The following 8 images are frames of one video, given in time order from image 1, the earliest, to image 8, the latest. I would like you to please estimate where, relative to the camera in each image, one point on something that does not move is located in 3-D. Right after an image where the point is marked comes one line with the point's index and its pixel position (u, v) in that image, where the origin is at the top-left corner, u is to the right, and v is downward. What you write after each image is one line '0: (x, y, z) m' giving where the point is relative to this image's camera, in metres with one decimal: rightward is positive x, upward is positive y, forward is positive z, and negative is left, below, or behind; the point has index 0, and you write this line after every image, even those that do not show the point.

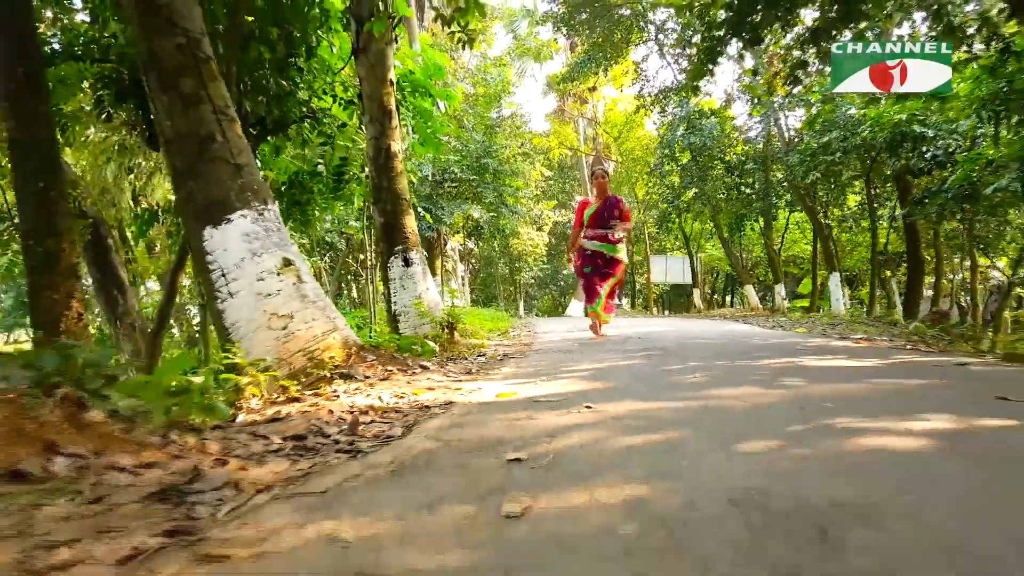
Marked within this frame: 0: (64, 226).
0: (-2.3, +0.3, +4.0) m
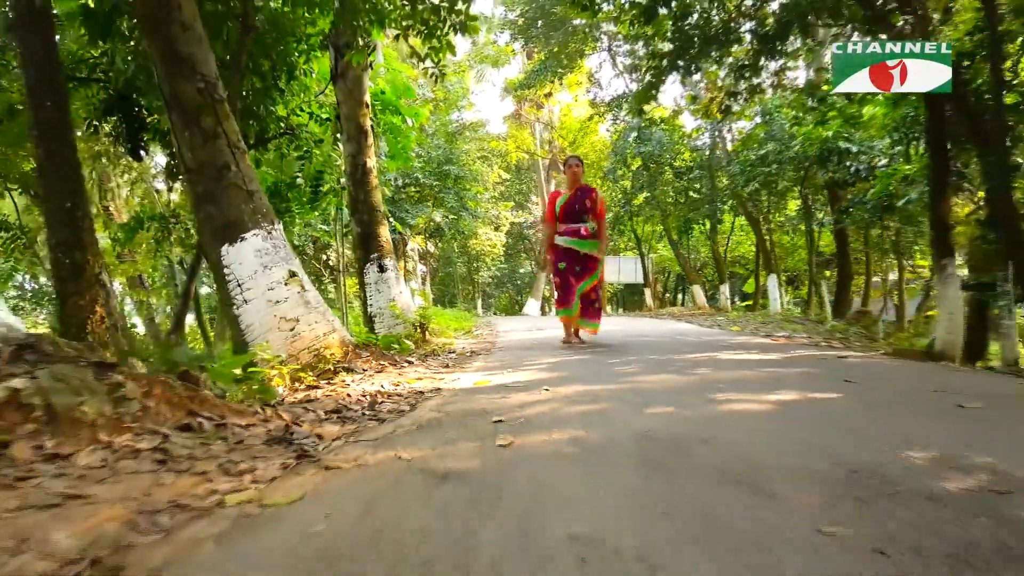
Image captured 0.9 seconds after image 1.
0: (-2.5, +0.3, +4.5) m
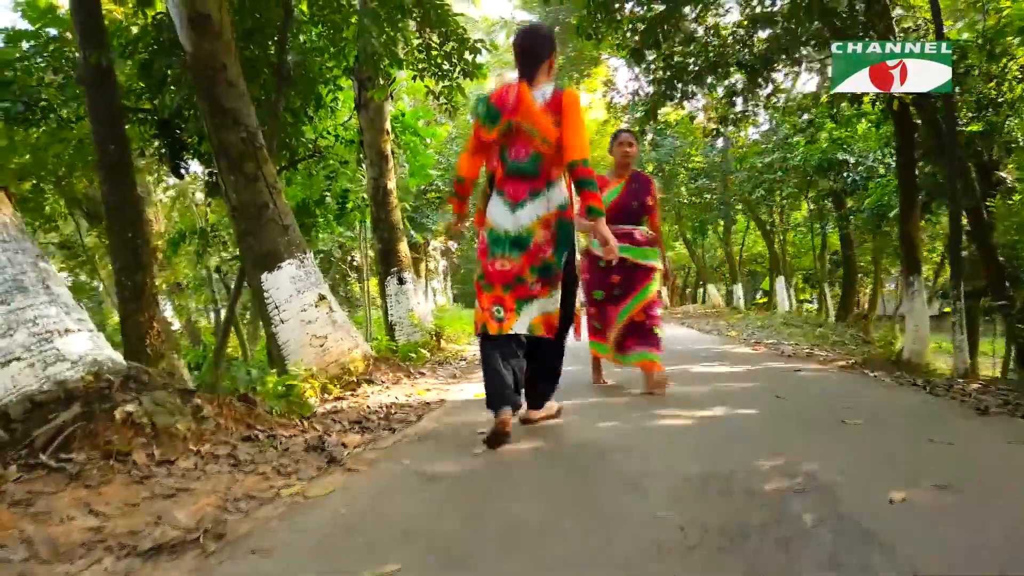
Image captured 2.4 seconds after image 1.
0: (-2.5, +0.2, +5.2) m
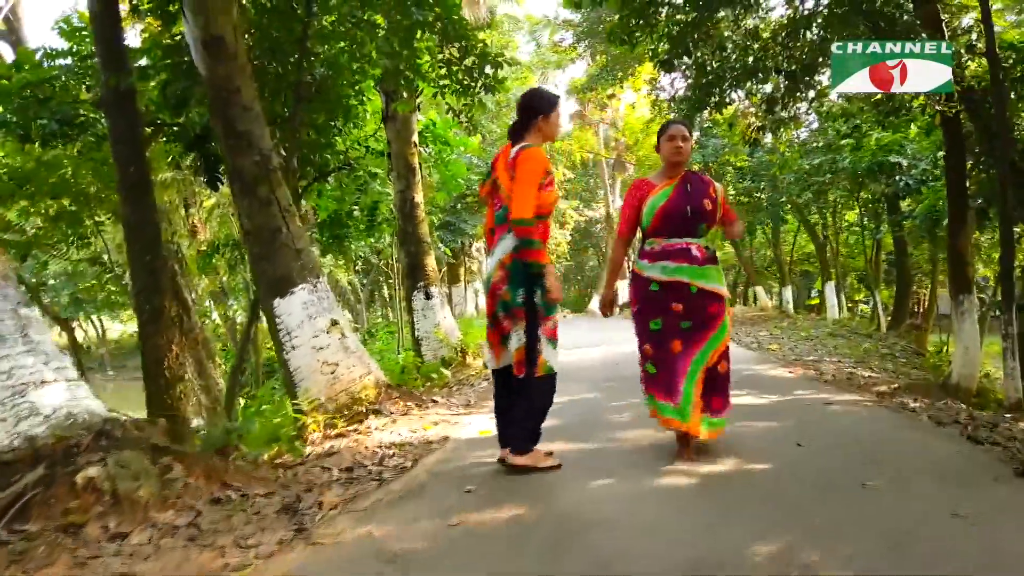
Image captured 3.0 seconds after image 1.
0: (-2.3, 0.0, +5.2) m
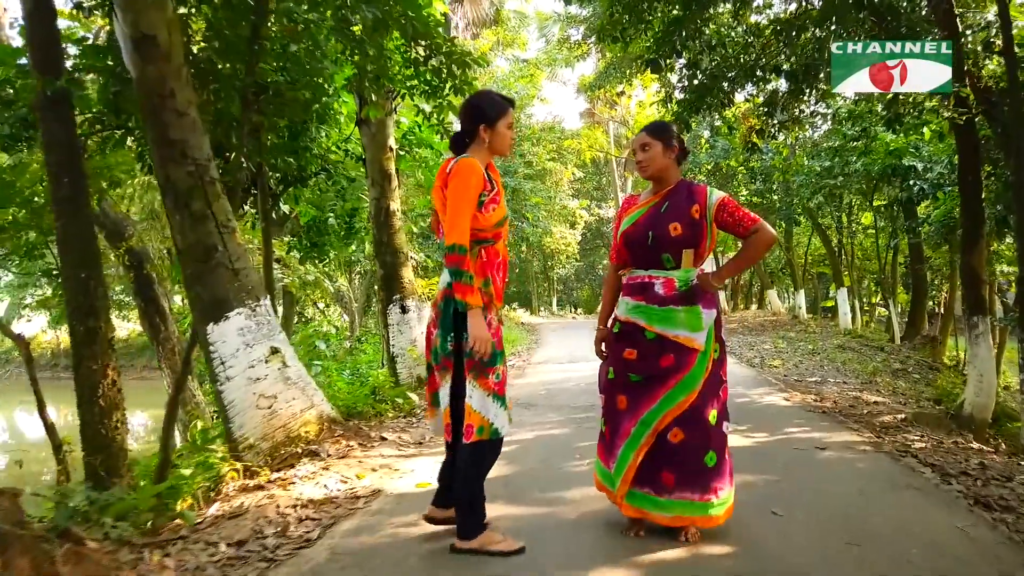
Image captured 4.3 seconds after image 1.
0: (-2.6, -0.1, +4.8) m
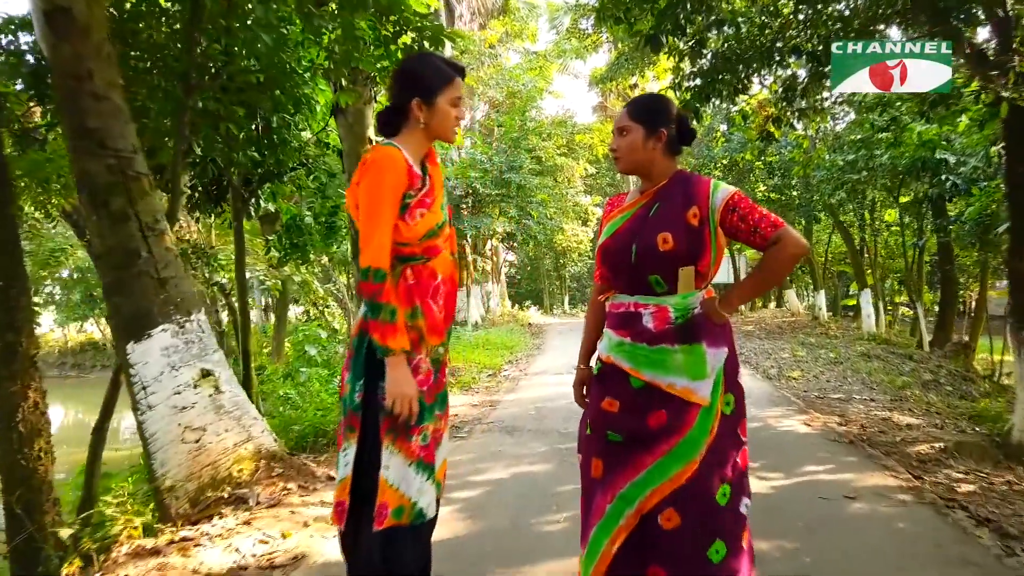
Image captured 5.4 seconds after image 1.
0: (-2.7, -0.2, +4.3) m
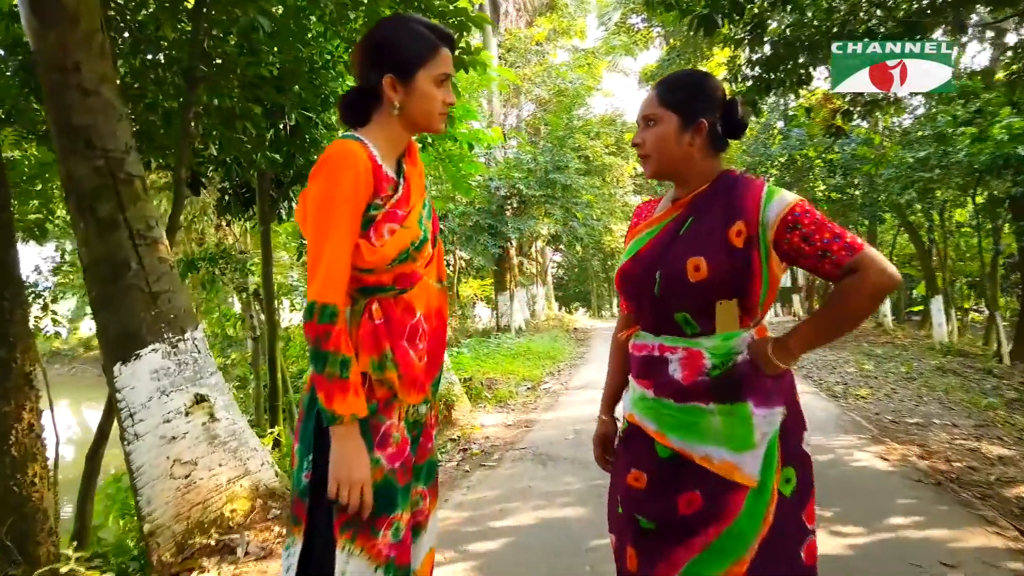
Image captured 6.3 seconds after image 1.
0: (-2.5, -0.2, +3.9) m
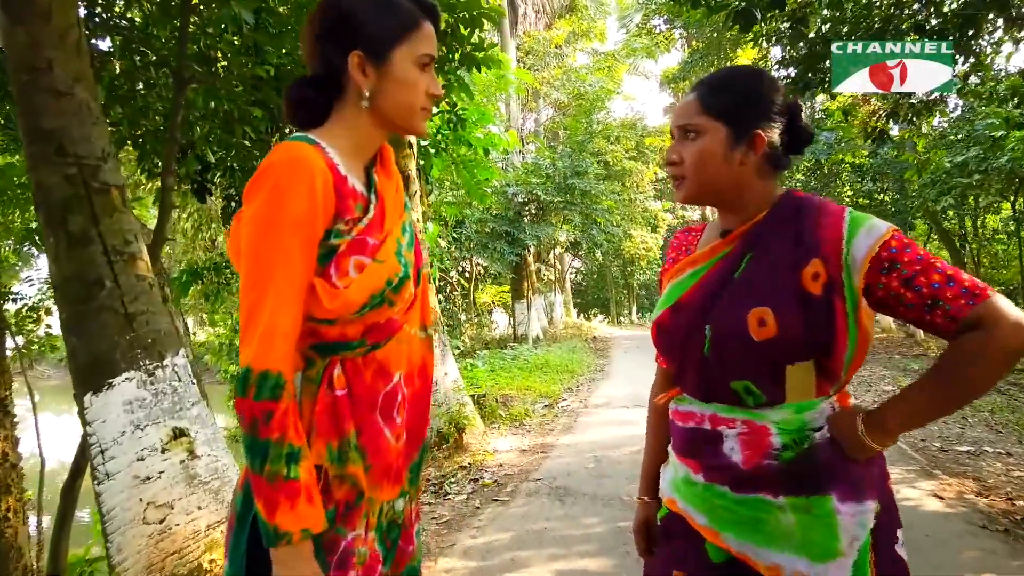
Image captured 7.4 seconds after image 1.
0: (-2.4, -0.3, +3.6) m
